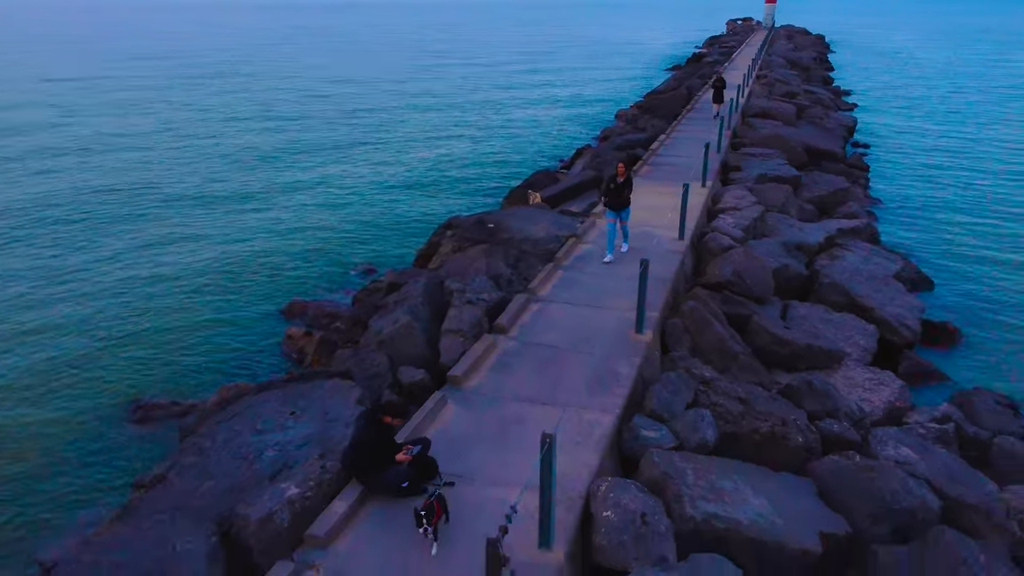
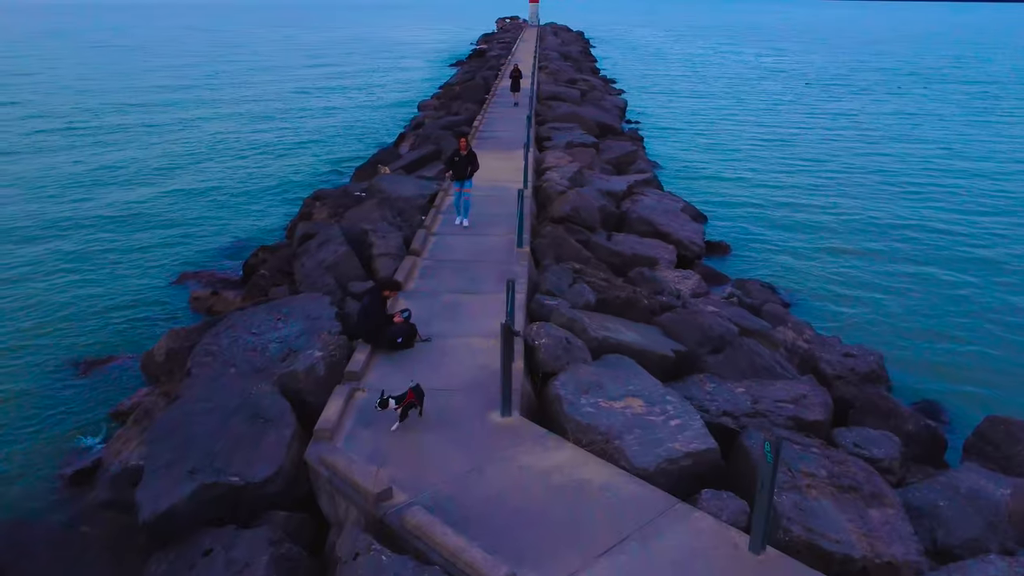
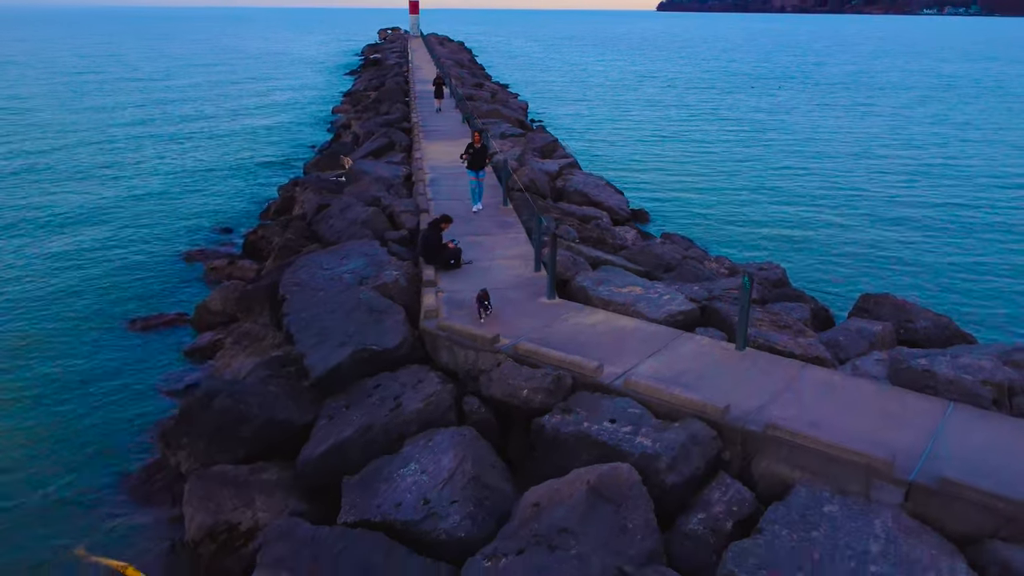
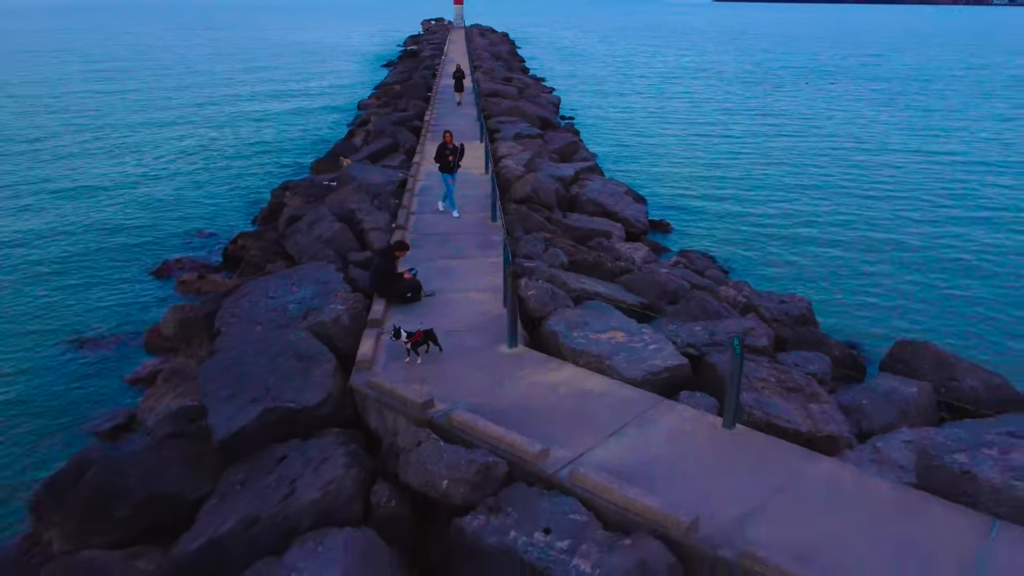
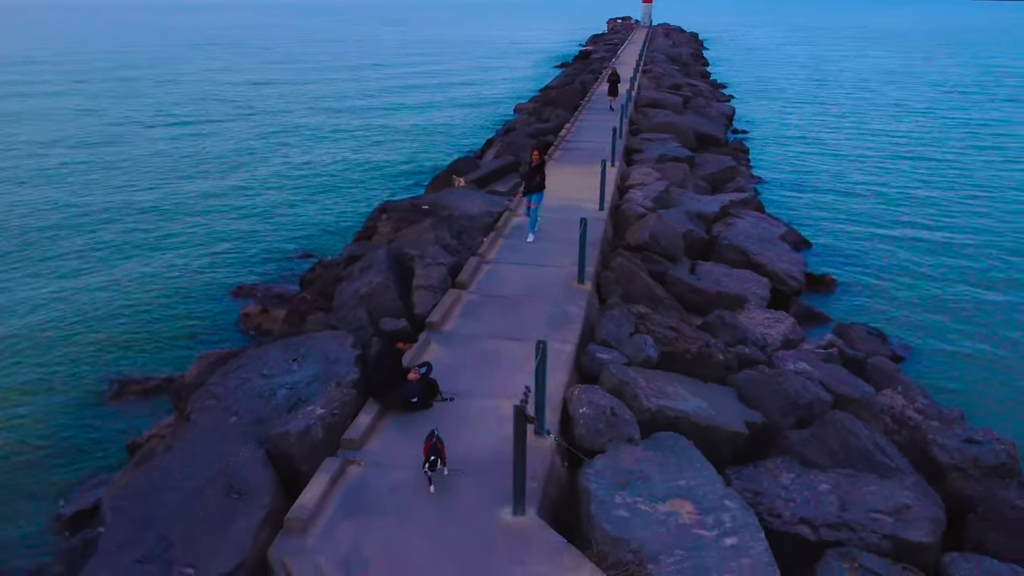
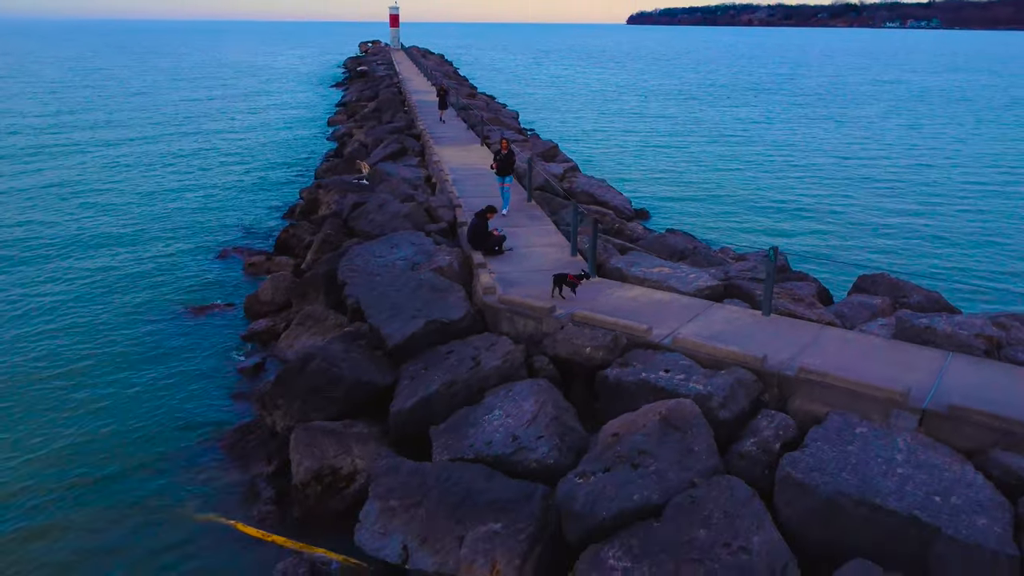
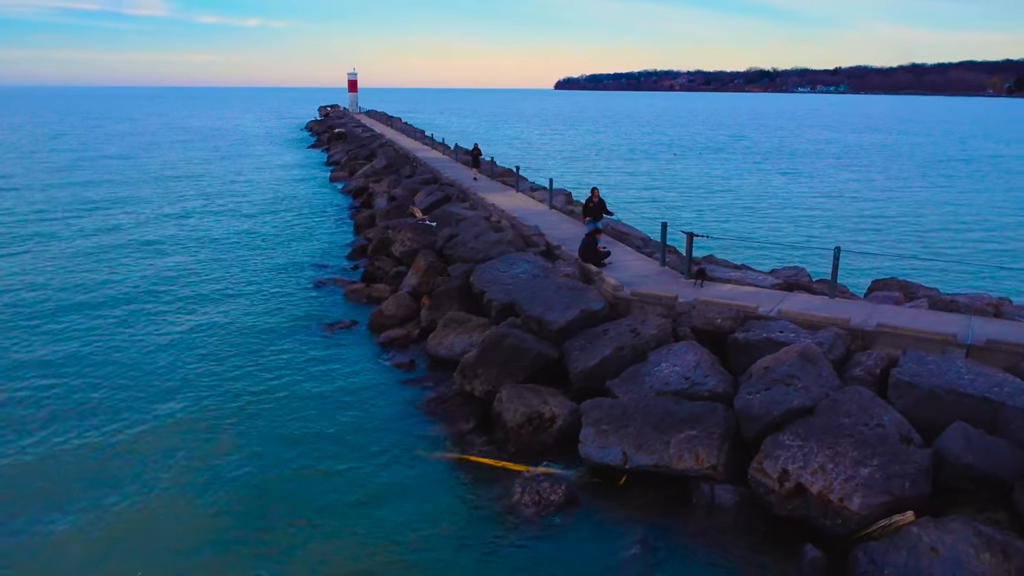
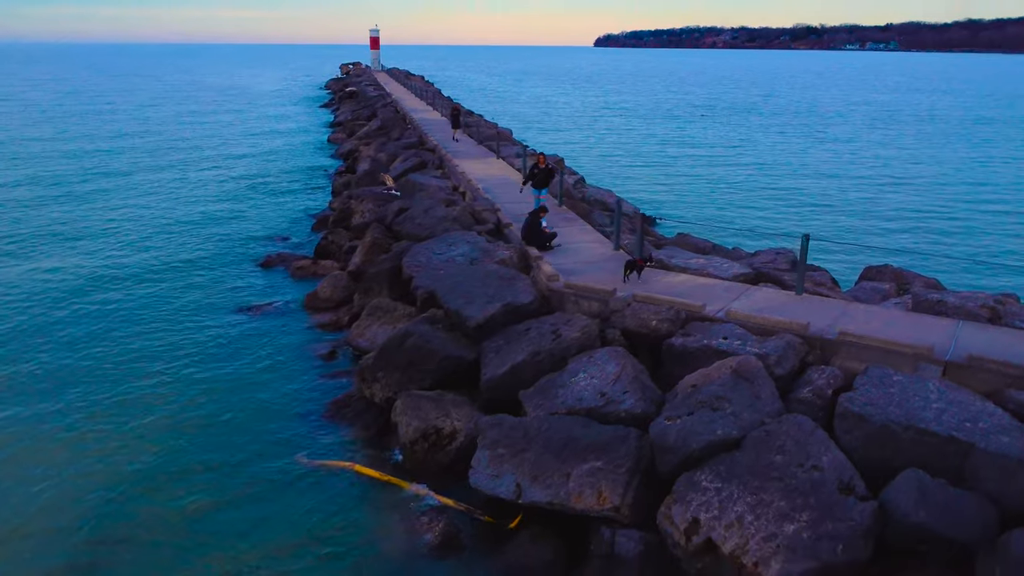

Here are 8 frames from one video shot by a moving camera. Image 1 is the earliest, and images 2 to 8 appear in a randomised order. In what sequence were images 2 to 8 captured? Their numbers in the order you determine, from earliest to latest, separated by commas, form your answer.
5, 2, 4, 3, 6, 8, 7
